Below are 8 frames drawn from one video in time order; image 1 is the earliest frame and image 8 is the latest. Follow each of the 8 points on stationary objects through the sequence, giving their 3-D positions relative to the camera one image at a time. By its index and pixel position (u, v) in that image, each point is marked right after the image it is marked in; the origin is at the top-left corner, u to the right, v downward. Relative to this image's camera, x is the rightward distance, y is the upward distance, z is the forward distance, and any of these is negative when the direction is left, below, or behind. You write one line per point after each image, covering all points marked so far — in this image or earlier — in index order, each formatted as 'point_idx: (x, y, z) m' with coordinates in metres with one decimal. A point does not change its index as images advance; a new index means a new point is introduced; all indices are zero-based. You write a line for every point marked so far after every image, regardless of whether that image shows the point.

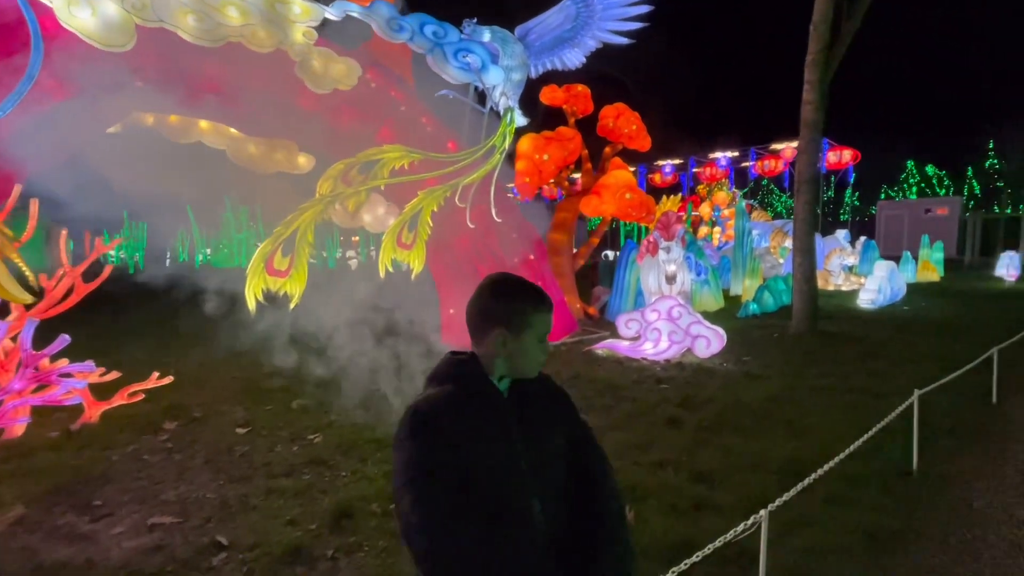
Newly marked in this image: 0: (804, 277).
0: (+5.2, +0.2, +8.5) m
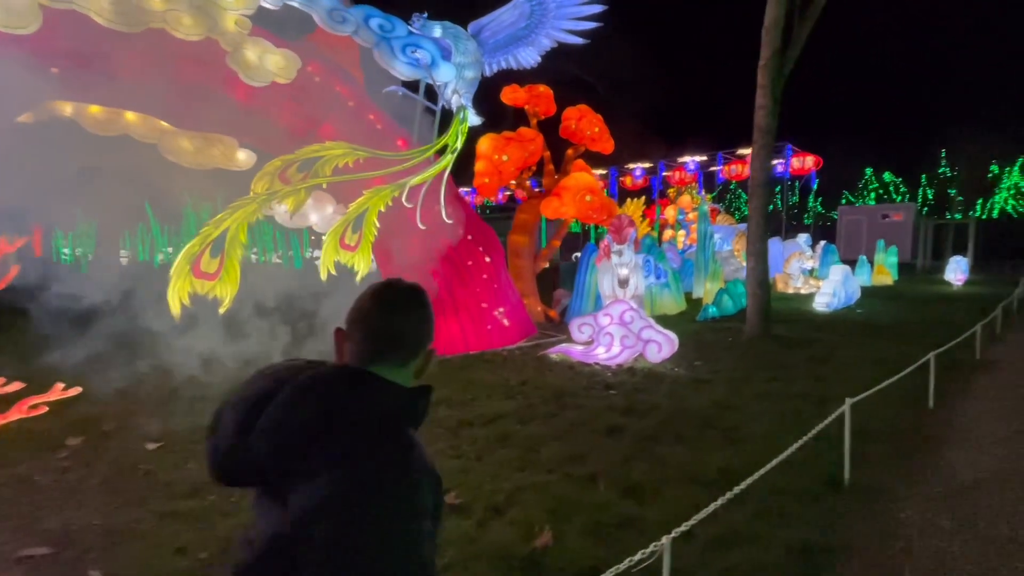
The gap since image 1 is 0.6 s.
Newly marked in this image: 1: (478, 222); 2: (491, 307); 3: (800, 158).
0: (+4.4, +0.1, +8.6) m
1: (-0.6, +1.2, +8.4) m
2: (-0.3, -0.3, +8.4) m
3: (+11.5, +5.1, +18.9) m
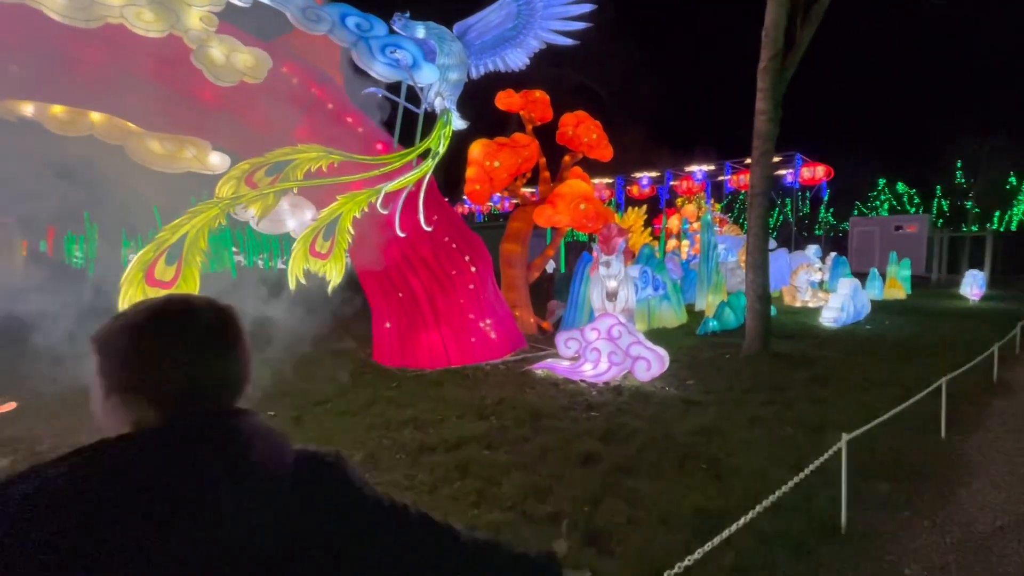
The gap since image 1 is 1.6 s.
0: (+4.1, -0.1, +8.1) m
1: (-0.8, +1.0, +8.1) m
2: (-0.6, -0.5, +8.0) m
3: (+11.5, +4.6, +18.4) m
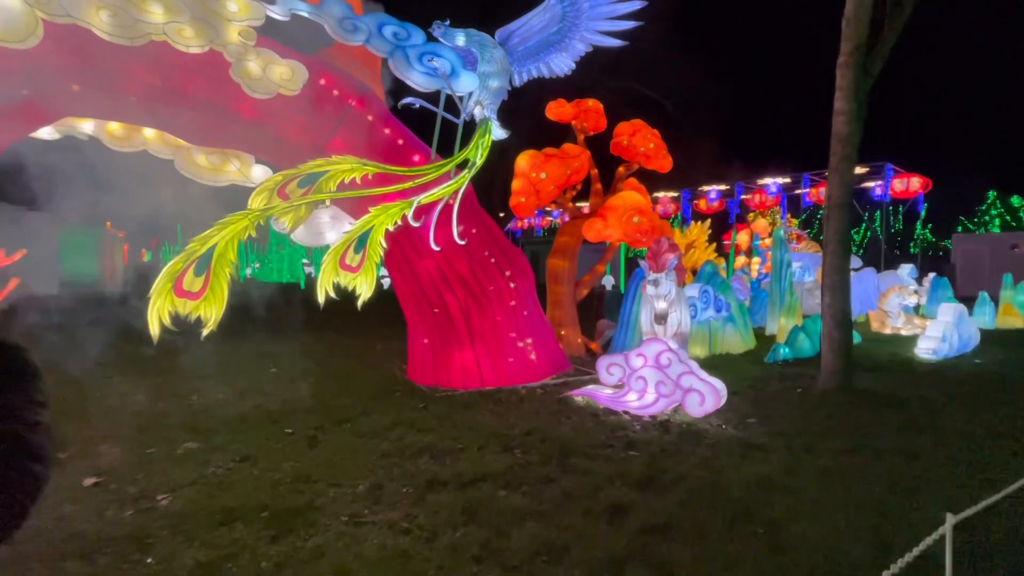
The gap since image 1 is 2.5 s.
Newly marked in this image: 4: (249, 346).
0: (+4.7, -0.5, +7.0) m
1: (-0.1, +0.8, +7.7) m
2: (0.0, -0.8, +7.6) m
3: (+13.5, +3.7, +16.4) m
4: (-5.5, -1.2, +10.0) m
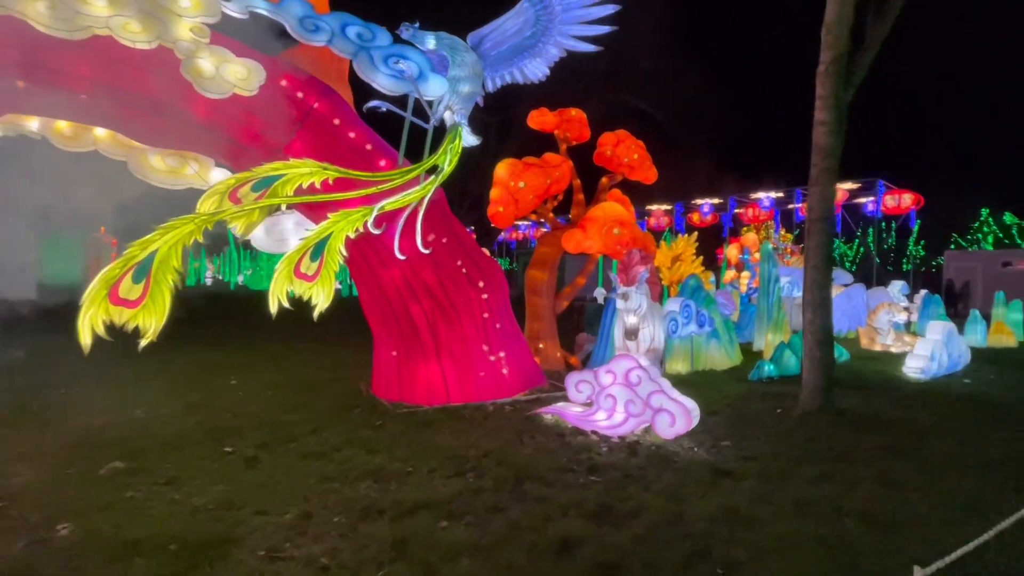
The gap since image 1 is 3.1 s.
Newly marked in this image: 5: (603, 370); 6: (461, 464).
0: (+4.3, -0.7, +6.7) m
1: (-0.6, +0.6, +7.4) m
2: (-0.4, -1.0, +7.3) m
3: (+13.0, +3.2, +16.3) m
4: (-6.0, -1.4, +9.7) m
5: (+1.2, -1.0, +6.0) m
6: (-0.5, -1.8, +4.9) m
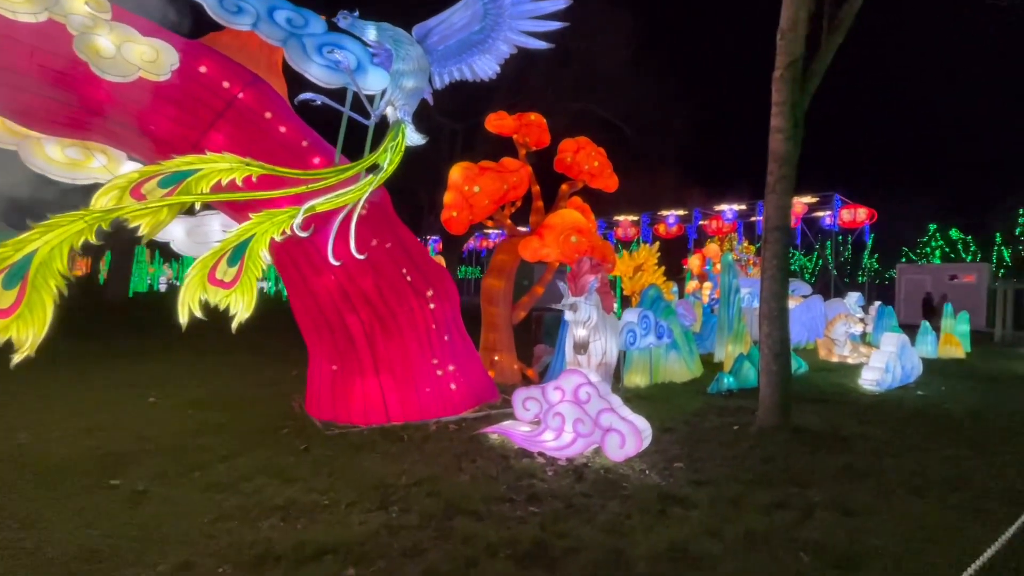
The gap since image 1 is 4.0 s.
0: (+3.5, -0.9, +6.5) m
1: (-1.3, +0.4, +6.9) m
2: (-1.2, -1.1, +6.7) m
3: (+11.8, +2.8, +16.6) m
4: (-6.9, -1.5, +8.8) m
5: (+0.5, -1.2, +5.6) m
6: (-1.2, -1.9, +4.4) m
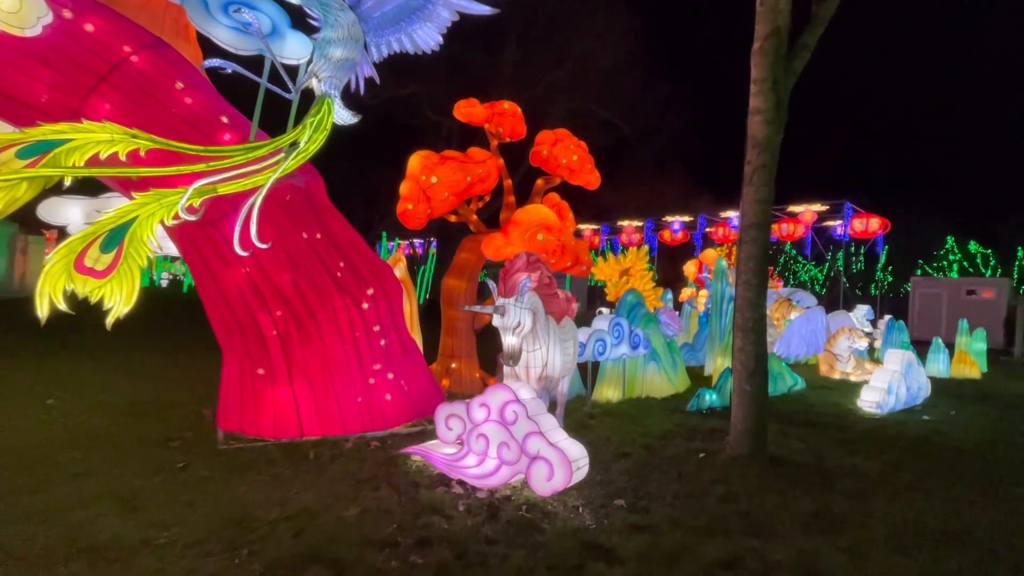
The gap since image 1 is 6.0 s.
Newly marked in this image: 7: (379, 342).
0: (+2.7, -1.0, +5.6) m
1: (-2.1, +0.5, +6.1) m
2: (-2.0, -1.1, +6.0) m
3: (+11.3, +2.4, +15.6) m
4: (-7.6, -1.4, +8.2) m
5: (-0.4, -1.1, +4.7) m
6: (-2.0, -1.8, +3.6) m
7: (-1.8, -0.7, +6.1) m
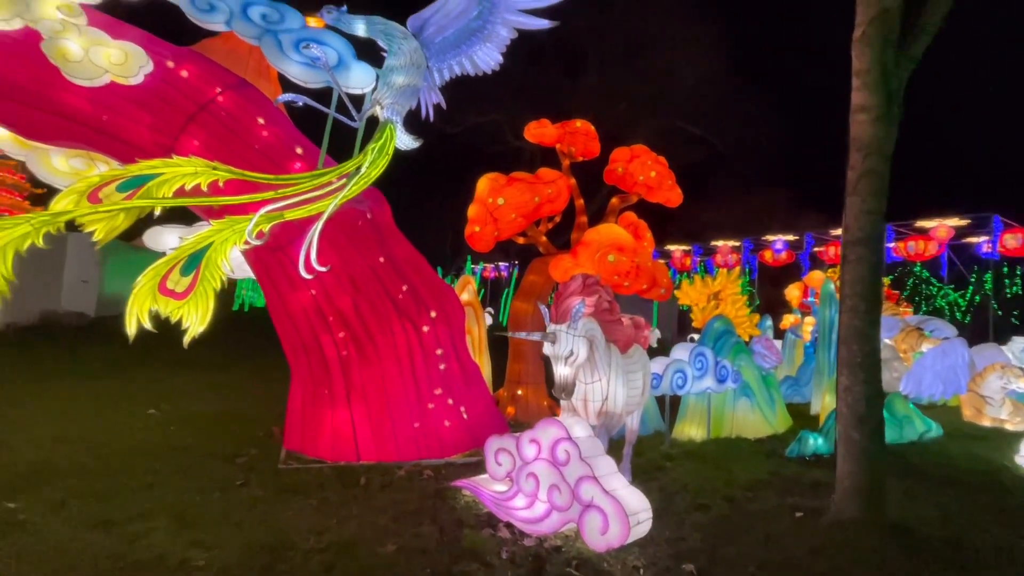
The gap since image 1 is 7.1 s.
0: (+3.3, -1.2, +4.6) m
1: (-1.3, +0.2, +6.1) m
2: (-1.2, -1.3, +5.8) m
3: (+13.6, +1.6, +13.1) m
4: (-6.4, -1.8, +9.0) m
5: (+0.1, -1.4, +4.4) m
6: (-1.7, -2.0, +3.5) m
7: (-1.0, -1.0, +5.9) m
